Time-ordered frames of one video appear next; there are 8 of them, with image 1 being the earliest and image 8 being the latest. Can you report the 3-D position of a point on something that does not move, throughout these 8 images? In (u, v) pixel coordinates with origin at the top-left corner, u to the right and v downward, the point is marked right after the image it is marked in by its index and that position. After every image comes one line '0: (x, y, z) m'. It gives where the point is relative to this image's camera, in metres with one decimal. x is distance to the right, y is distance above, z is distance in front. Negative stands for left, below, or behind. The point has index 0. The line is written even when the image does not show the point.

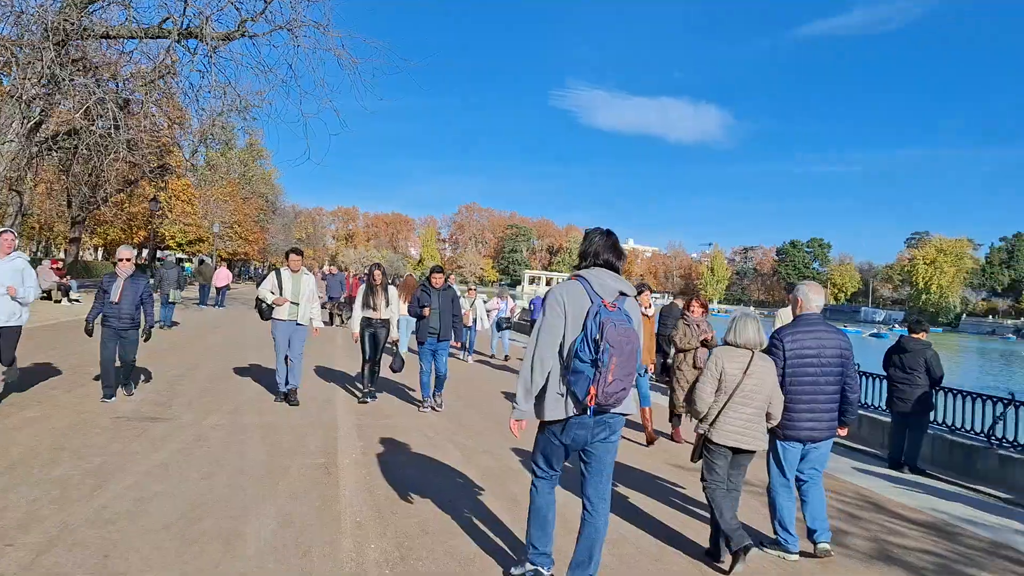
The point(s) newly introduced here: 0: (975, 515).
0: (+2.9, -1.4, +5.4) m
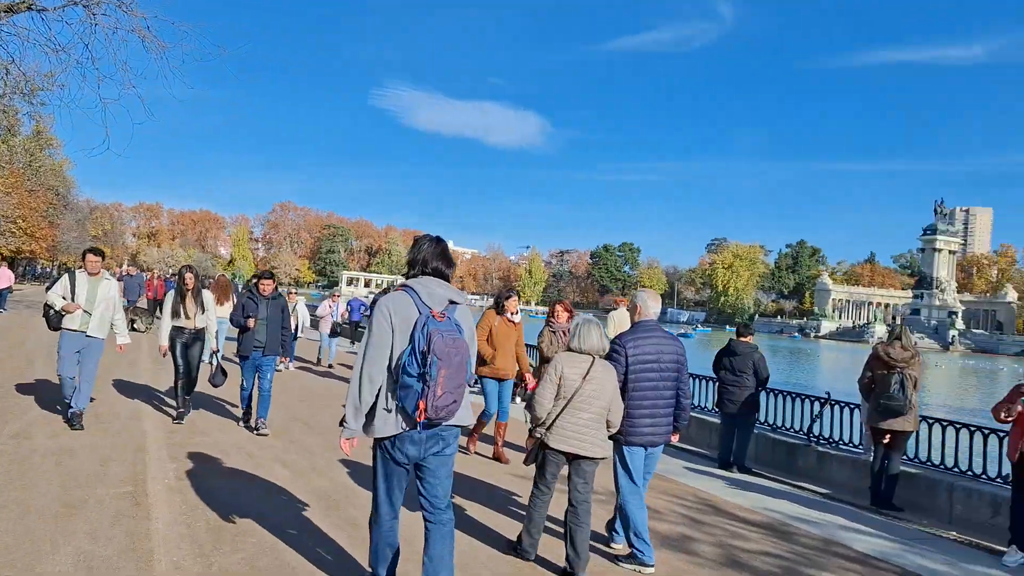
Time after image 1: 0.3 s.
0: (+1.9, -1.5, +5.6) m
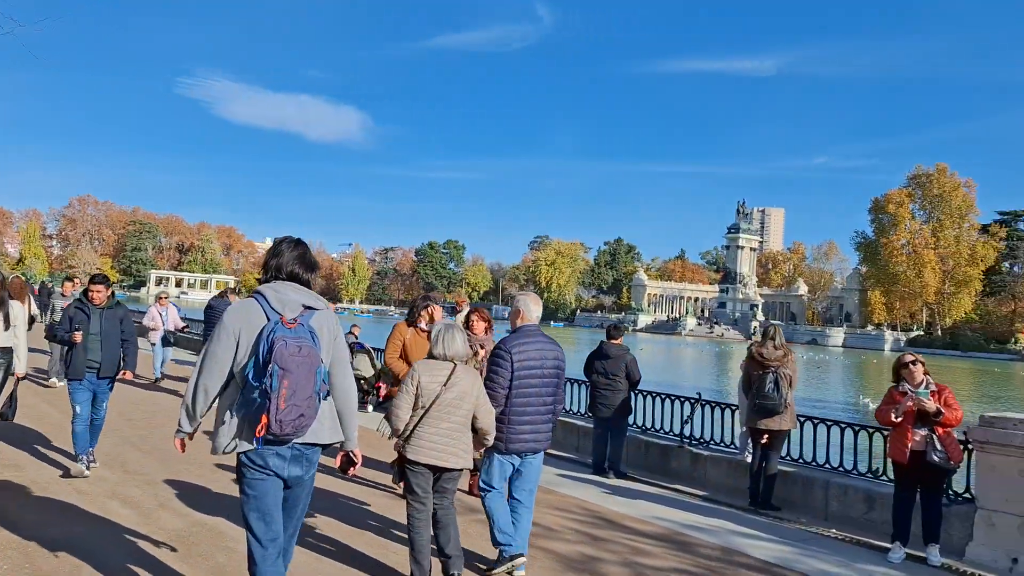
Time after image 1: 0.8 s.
0: (+1.2, -1.5, +5.5) m
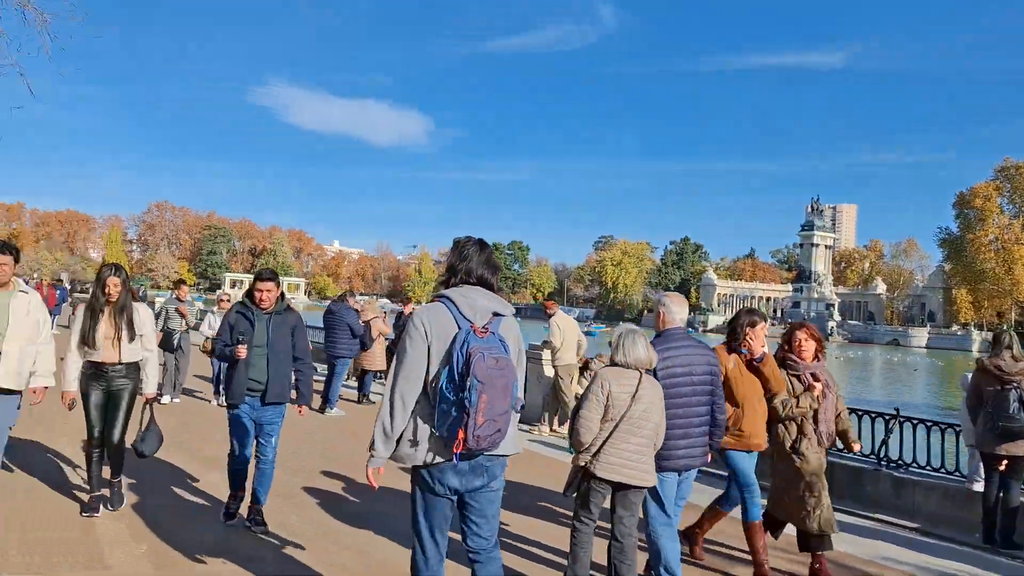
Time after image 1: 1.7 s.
0: (+2.3, -1.5, +4.7) m
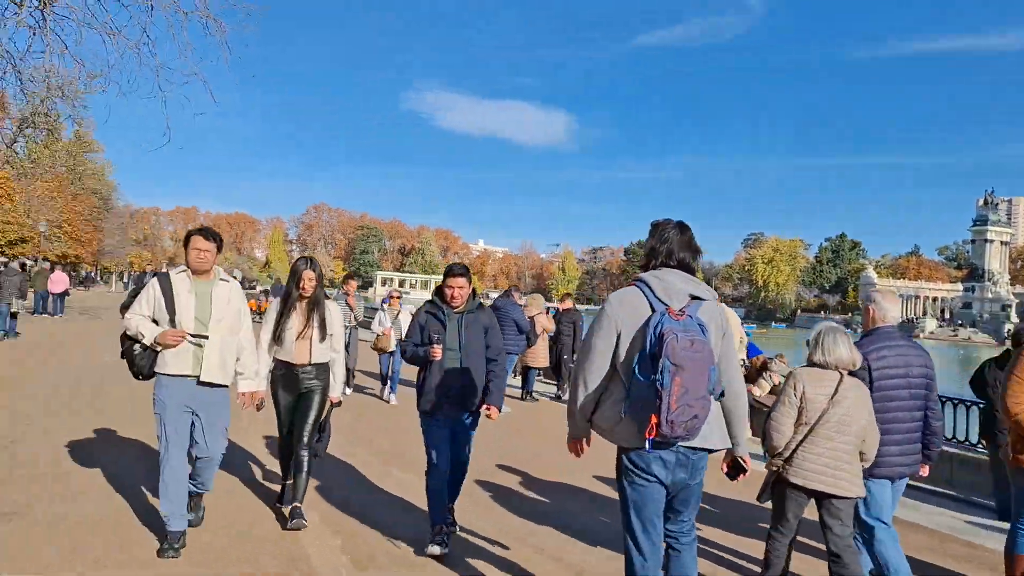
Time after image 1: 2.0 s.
0: (+3.3, -1.5, +4.0) m
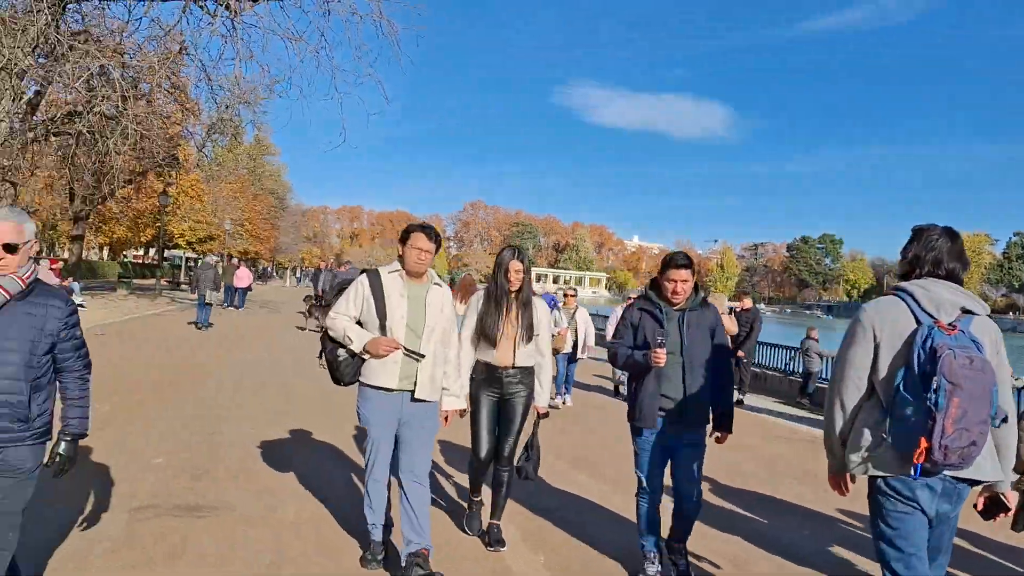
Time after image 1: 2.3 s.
0: (+4.1, -1.5, +3.0) m
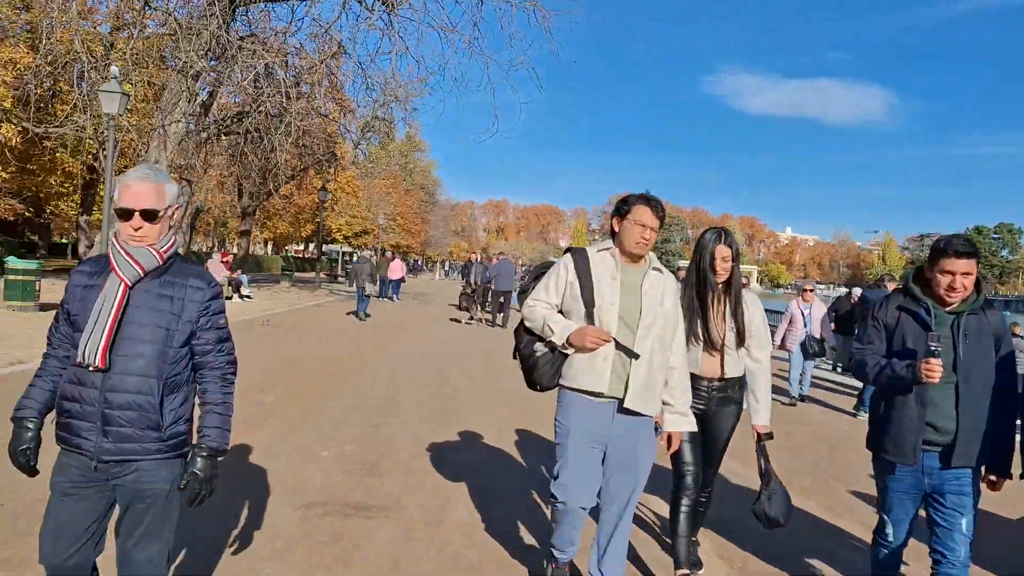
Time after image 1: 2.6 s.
0: (+4.7, -1.5, +1.8) m
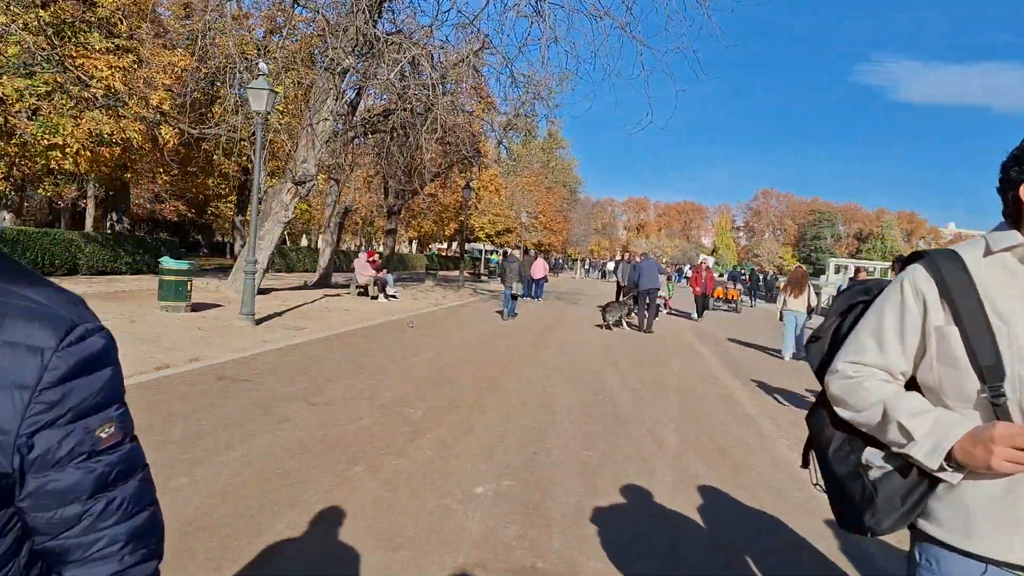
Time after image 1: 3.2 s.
0: (+5.1, -1.5, +0.1) m
